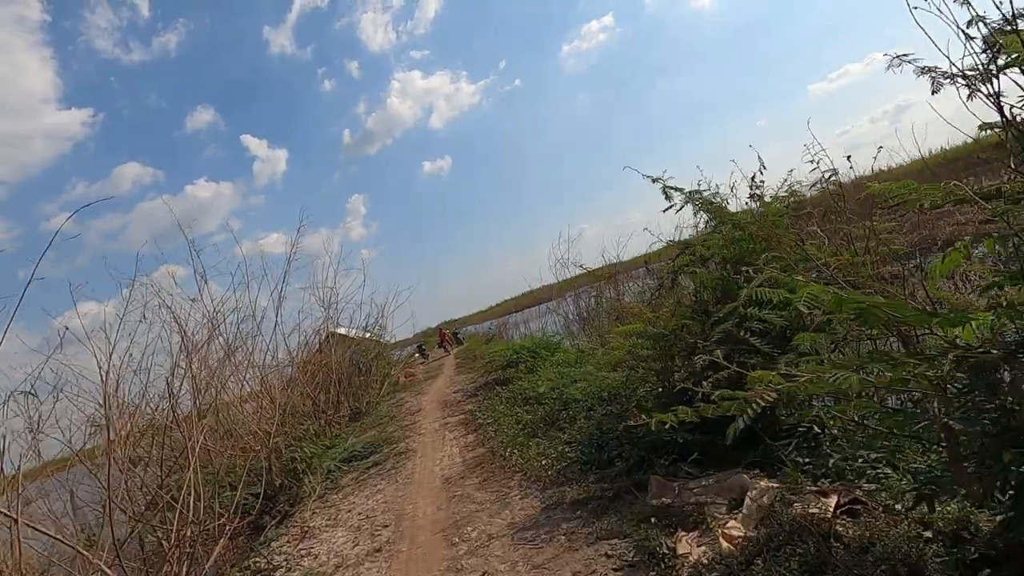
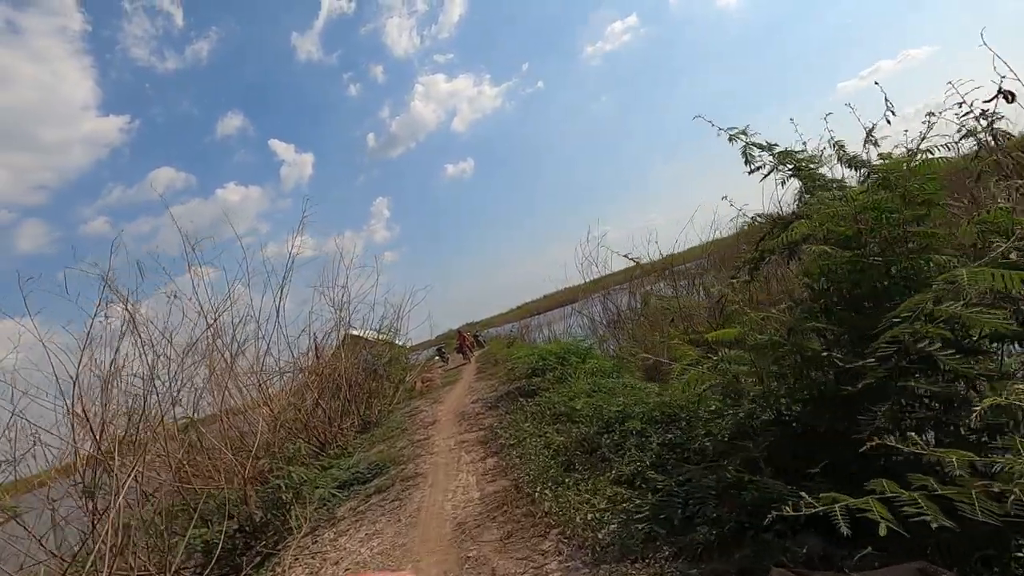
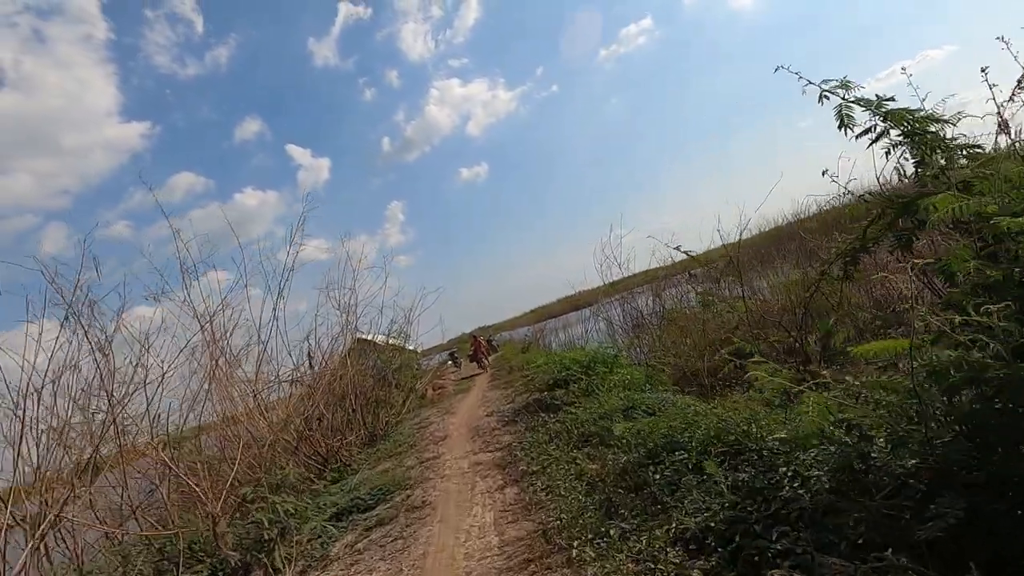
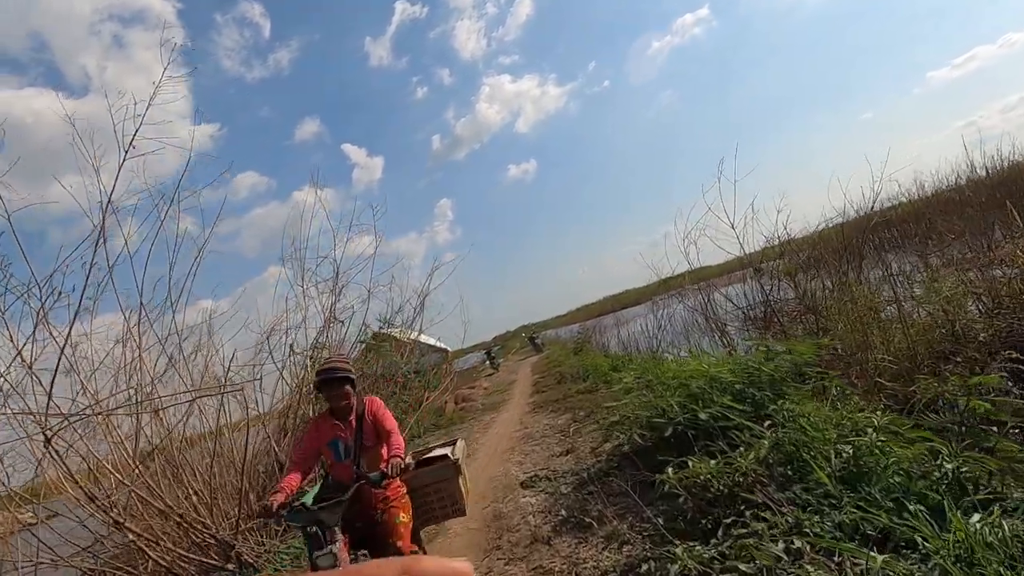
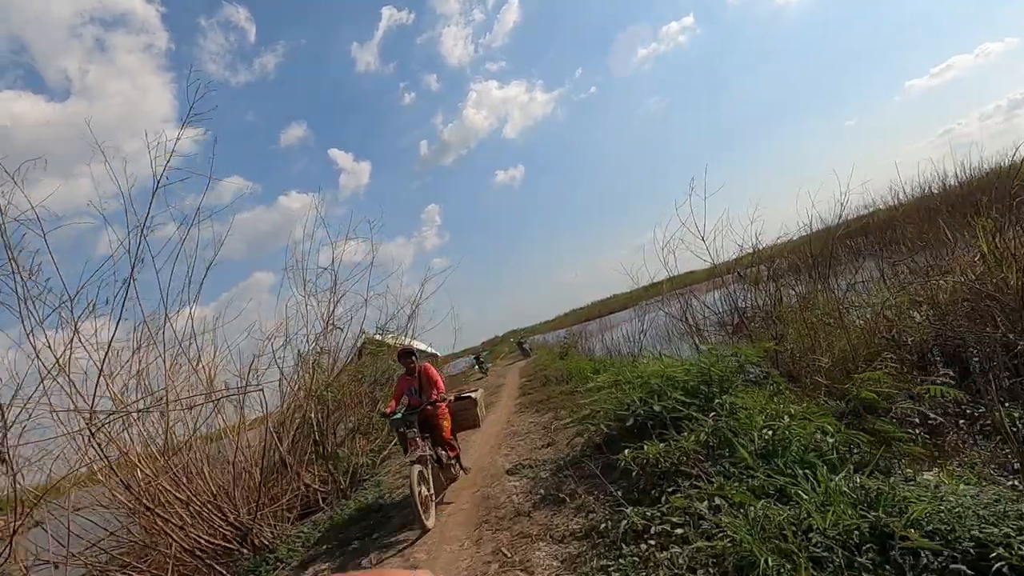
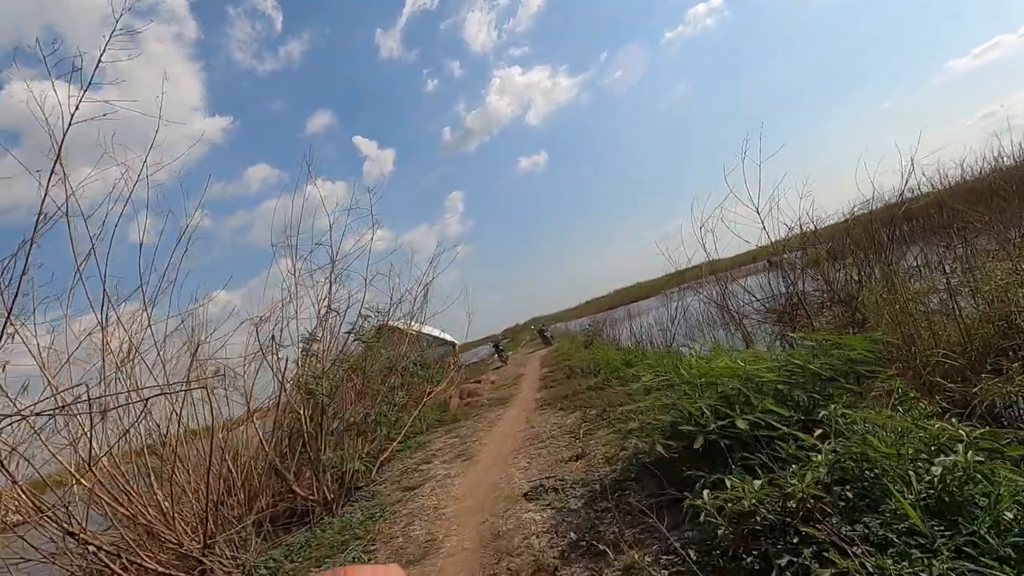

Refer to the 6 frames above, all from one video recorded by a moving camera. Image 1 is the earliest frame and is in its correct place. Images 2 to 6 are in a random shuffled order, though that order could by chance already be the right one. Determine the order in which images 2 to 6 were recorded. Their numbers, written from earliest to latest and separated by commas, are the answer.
2, 3, 5, 4, 6
